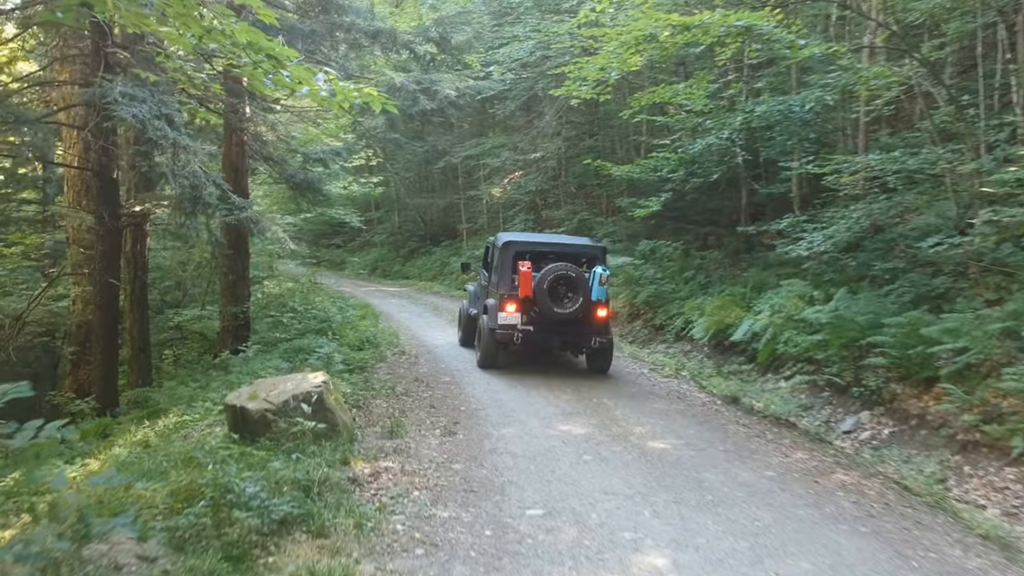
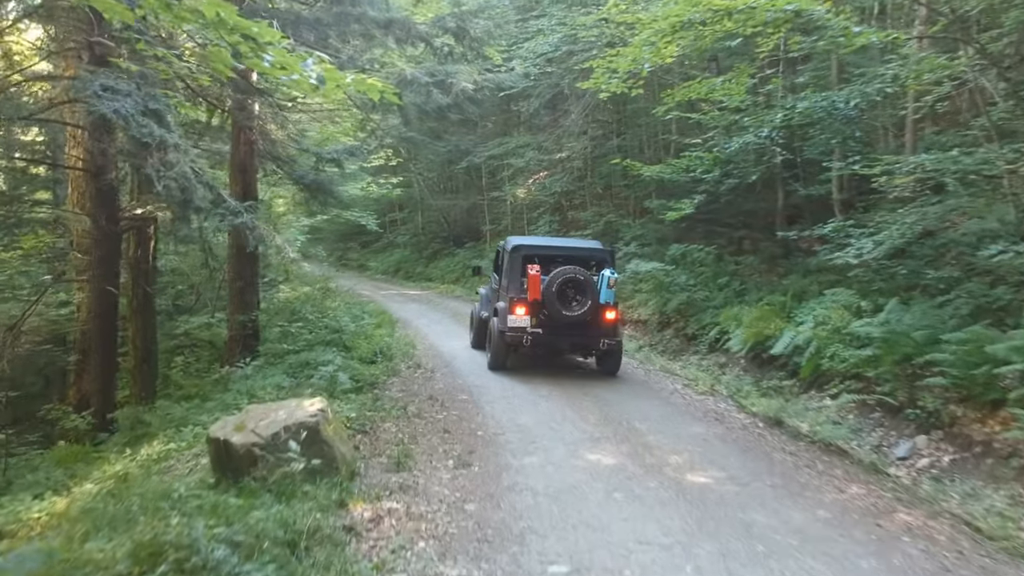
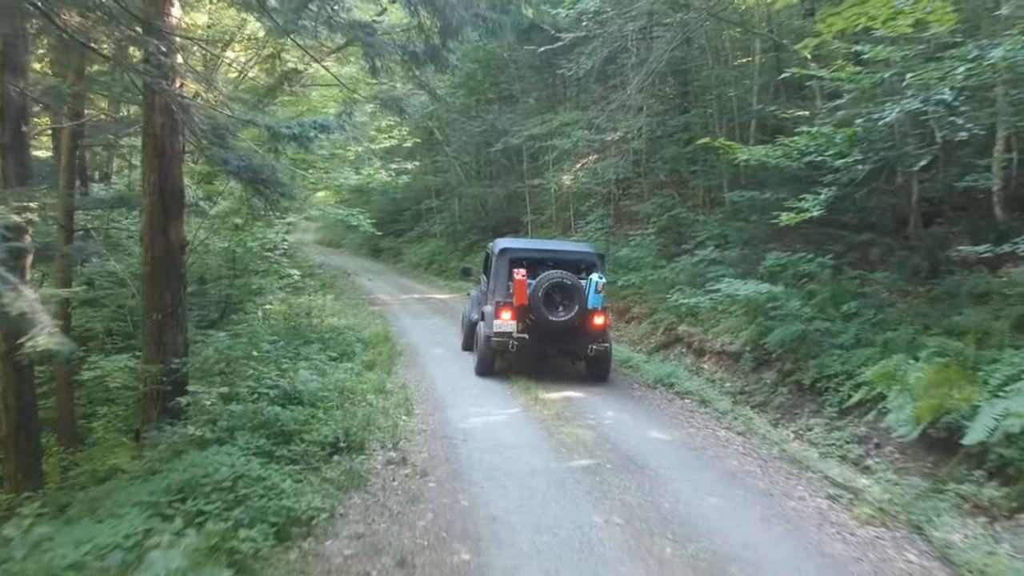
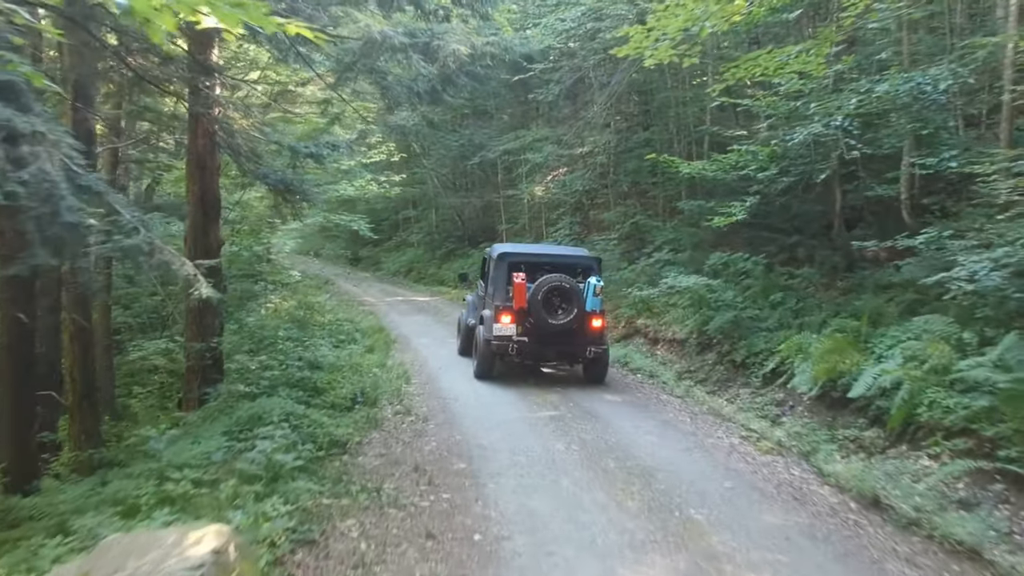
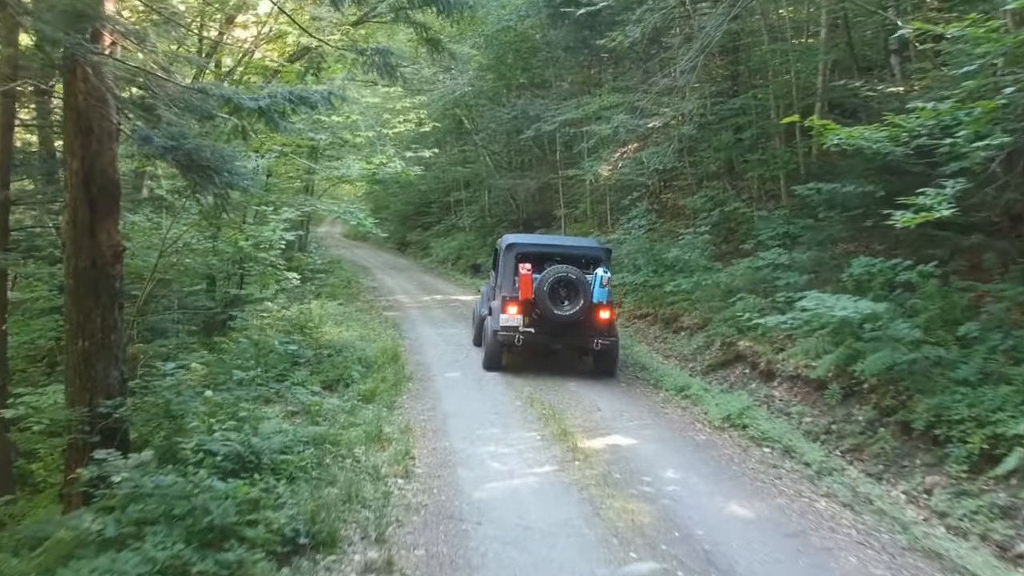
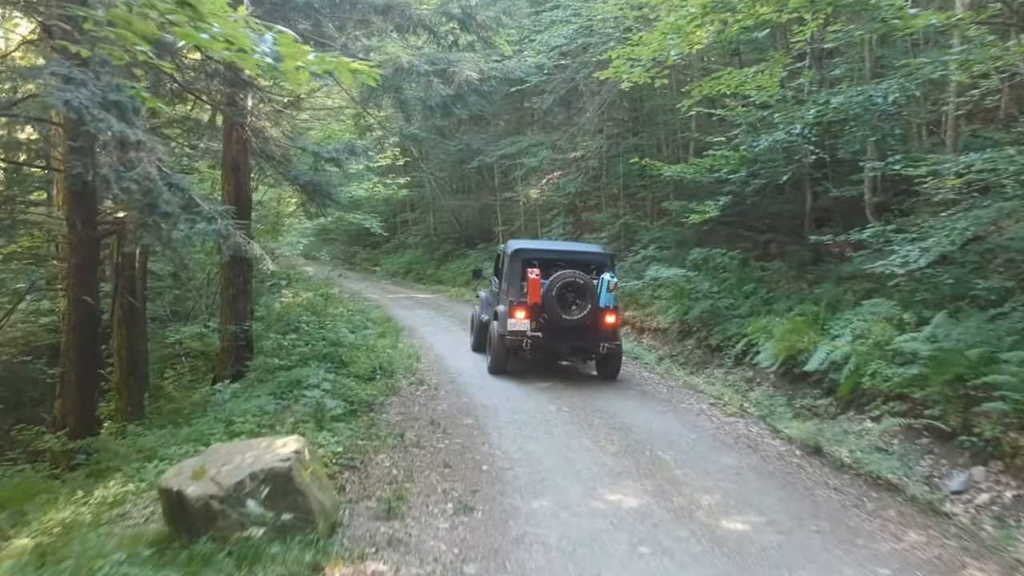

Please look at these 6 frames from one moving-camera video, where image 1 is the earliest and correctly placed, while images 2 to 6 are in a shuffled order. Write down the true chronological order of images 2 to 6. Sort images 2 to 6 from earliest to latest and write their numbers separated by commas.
2, 6, 4, 3, 5
